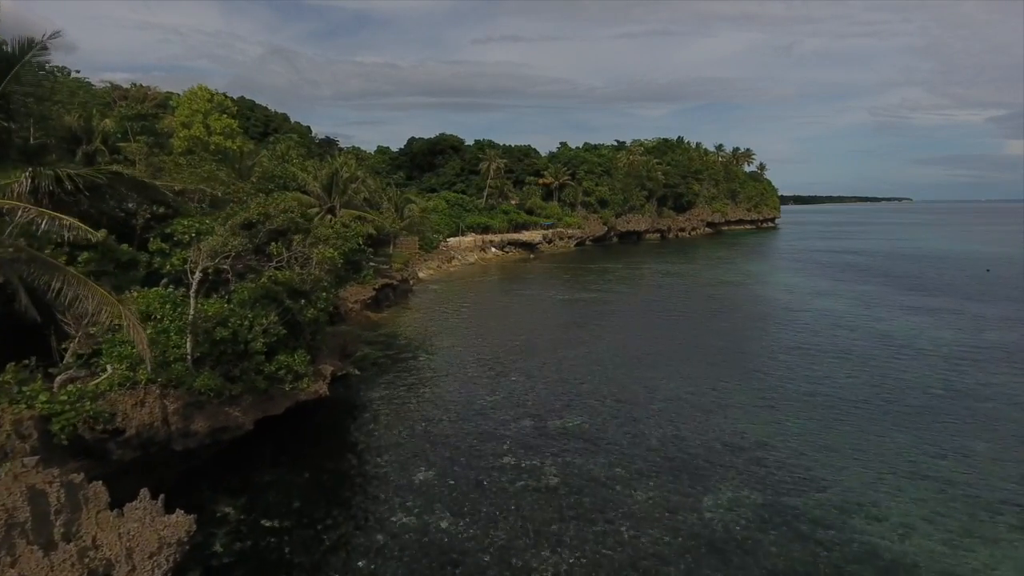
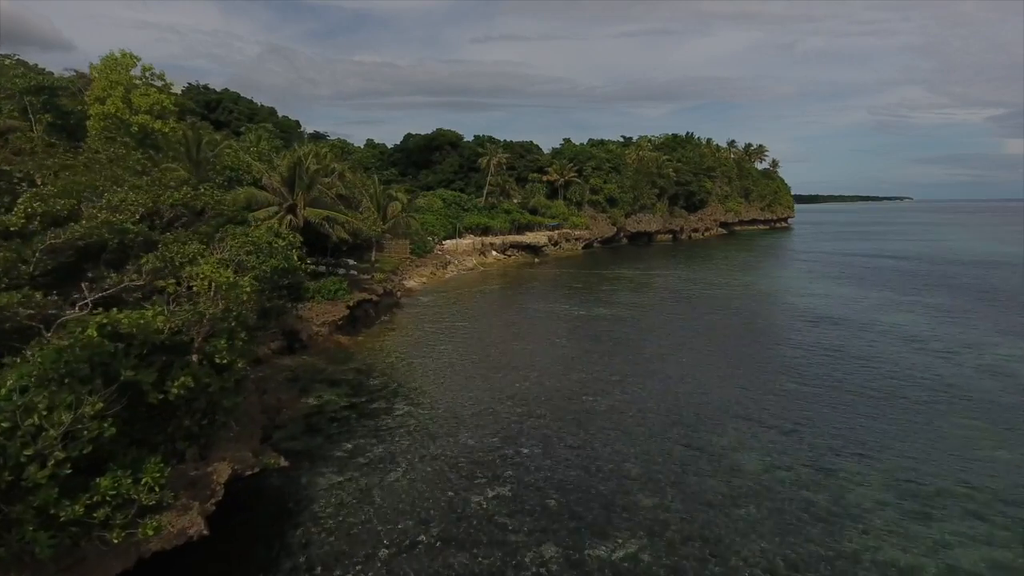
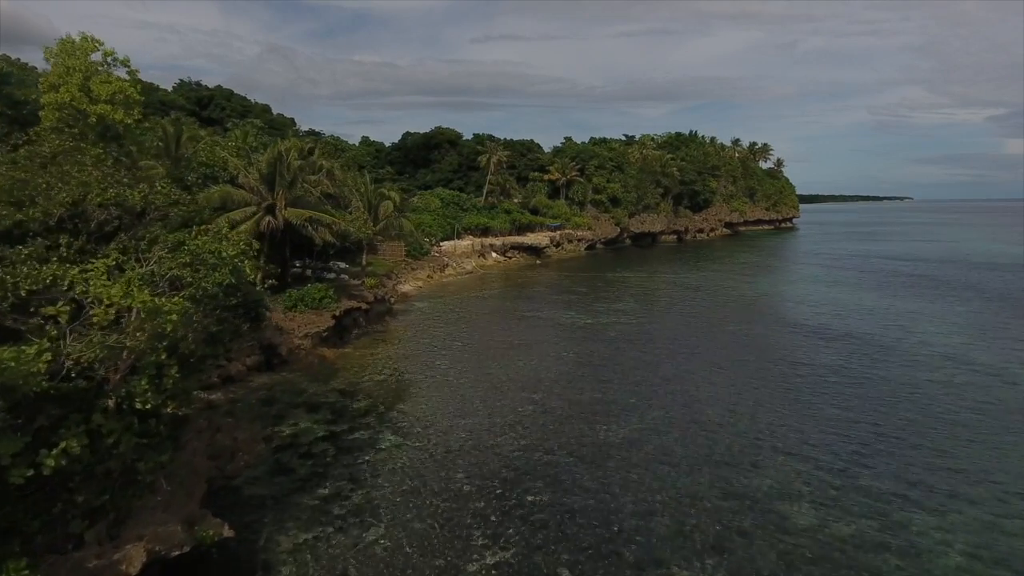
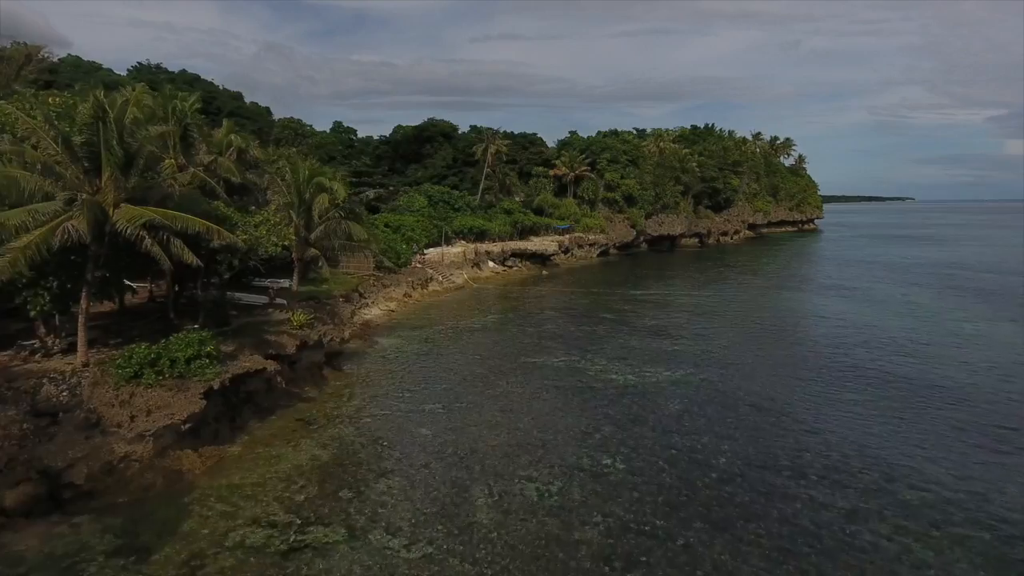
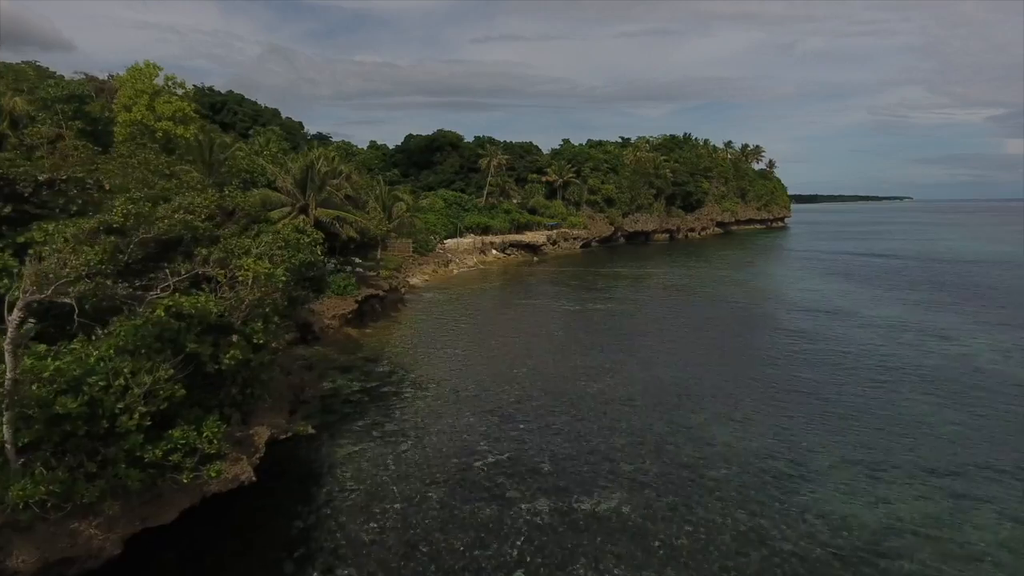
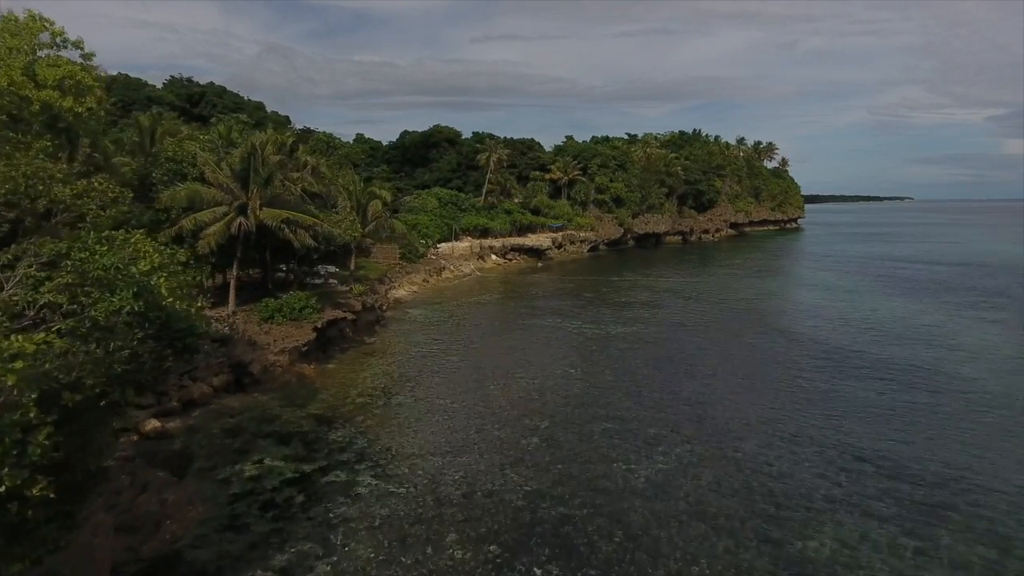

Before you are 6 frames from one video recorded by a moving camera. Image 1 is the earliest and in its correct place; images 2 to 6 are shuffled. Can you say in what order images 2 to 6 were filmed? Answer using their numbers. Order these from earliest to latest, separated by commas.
5, 2, 3, 6, 4
